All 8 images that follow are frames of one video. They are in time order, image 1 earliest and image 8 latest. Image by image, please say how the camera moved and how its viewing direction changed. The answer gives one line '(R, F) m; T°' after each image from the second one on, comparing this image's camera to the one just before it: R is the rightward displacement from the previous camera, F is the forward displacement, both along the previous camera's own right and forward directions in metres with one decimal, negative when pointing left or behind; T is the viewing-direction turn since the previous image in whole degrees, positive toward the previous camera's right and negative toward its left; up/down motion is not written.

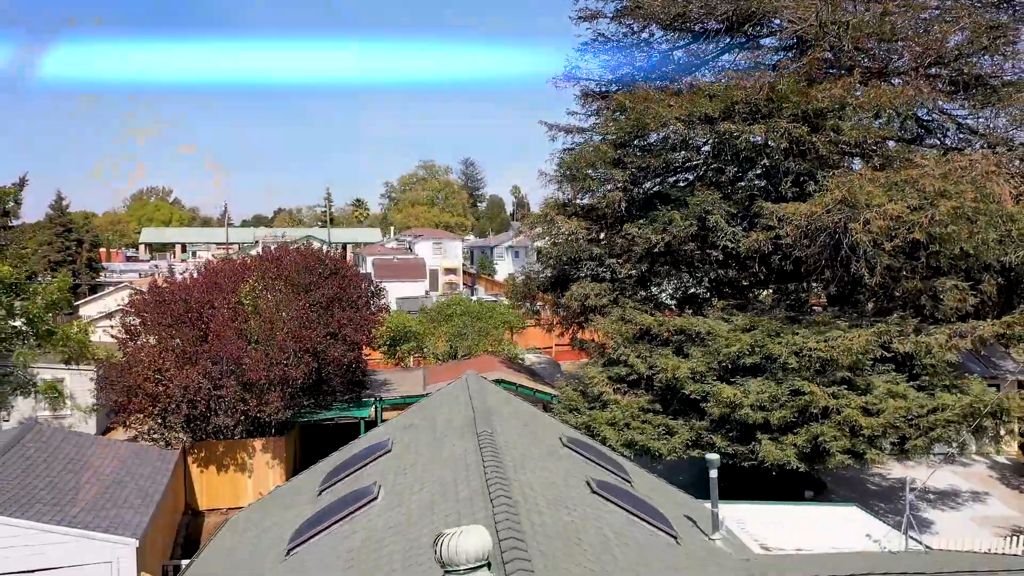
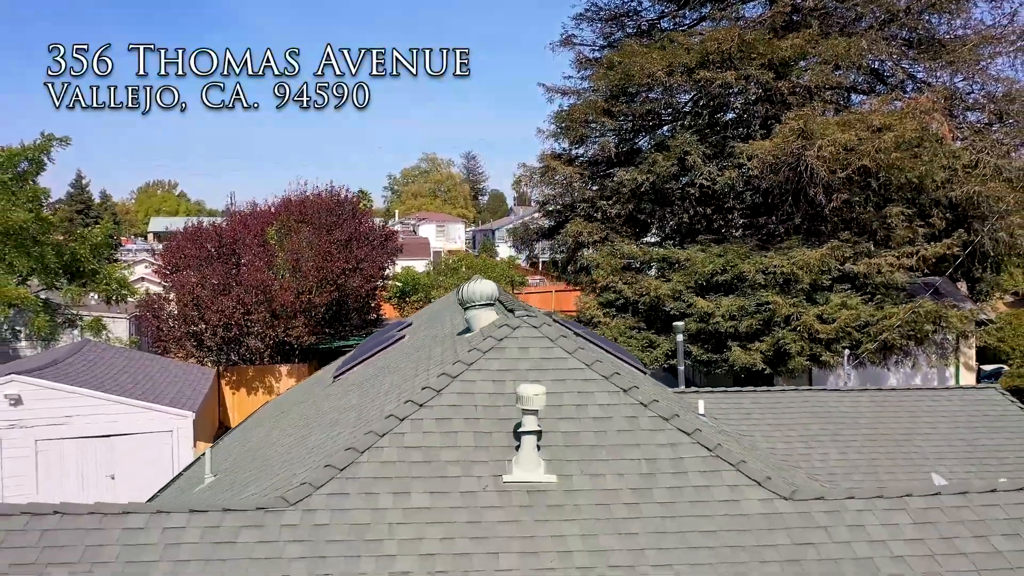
(0.0, -2.2) m; 0°
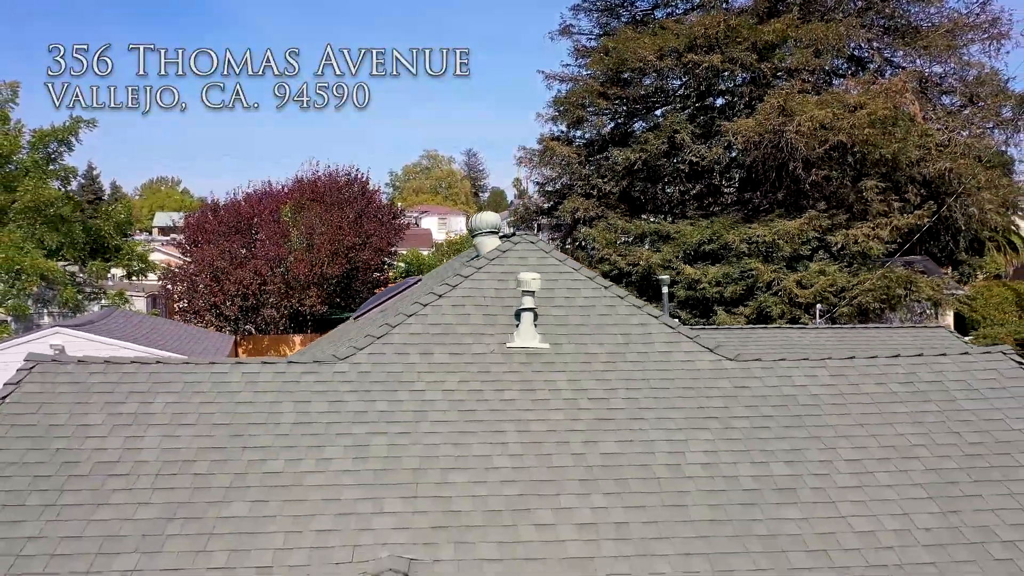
(0.0, -1.3) m; 0°
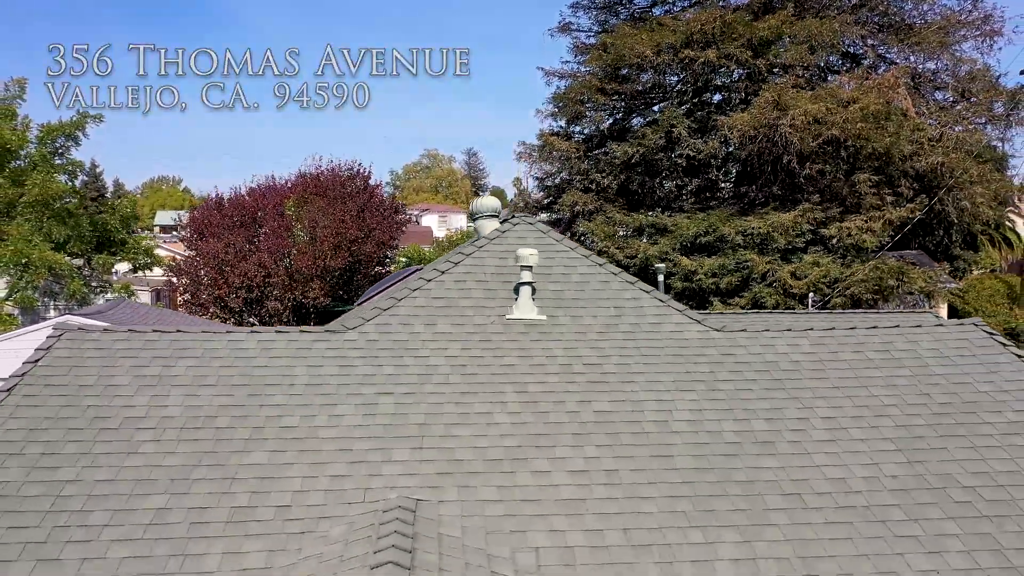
(0.0, -0.4) m; 0°
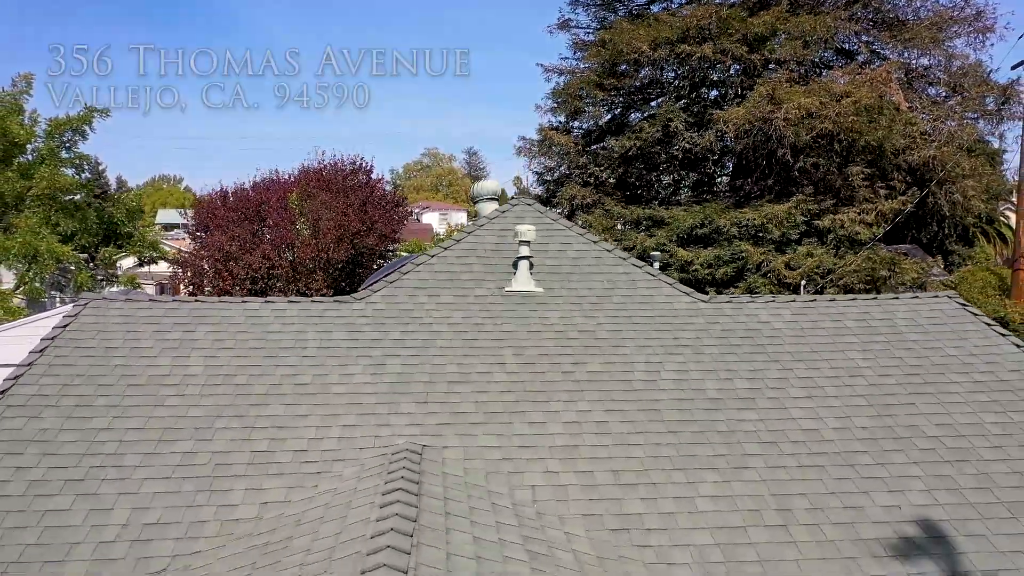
(0.0, -0.4) m; 0°
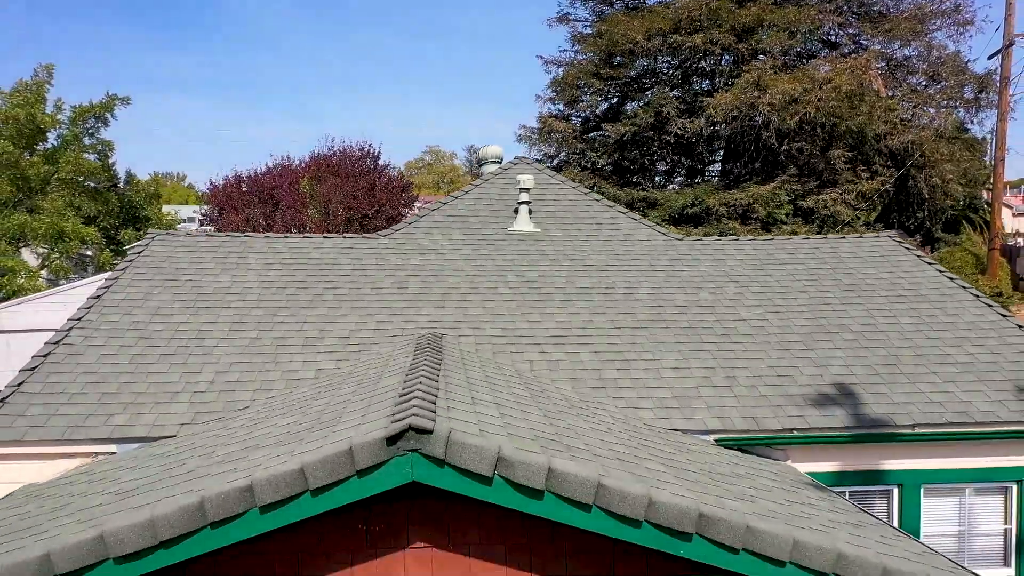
(0.0, -1.2) m; 0°
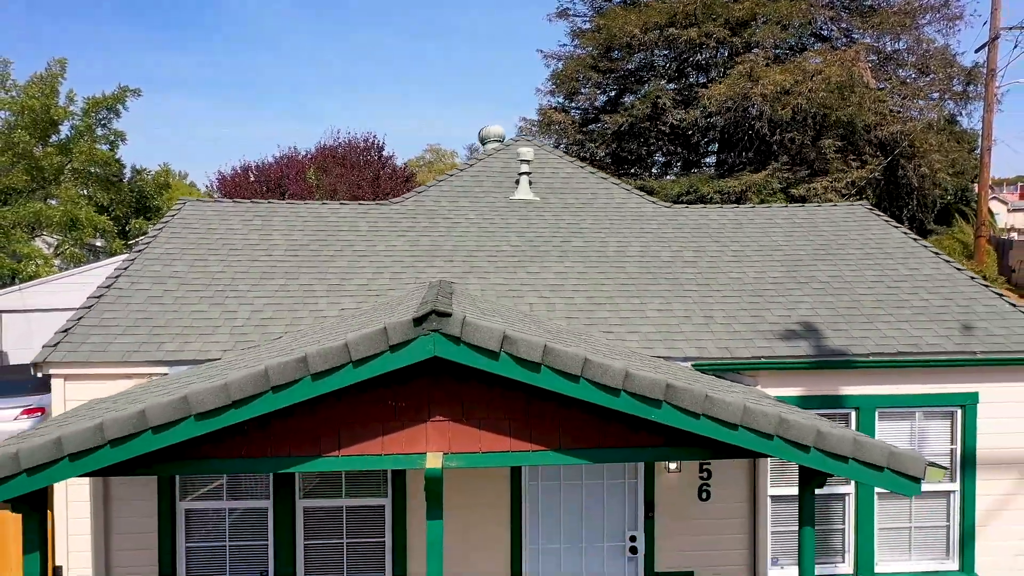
(0.0, -0.7) m; 0°
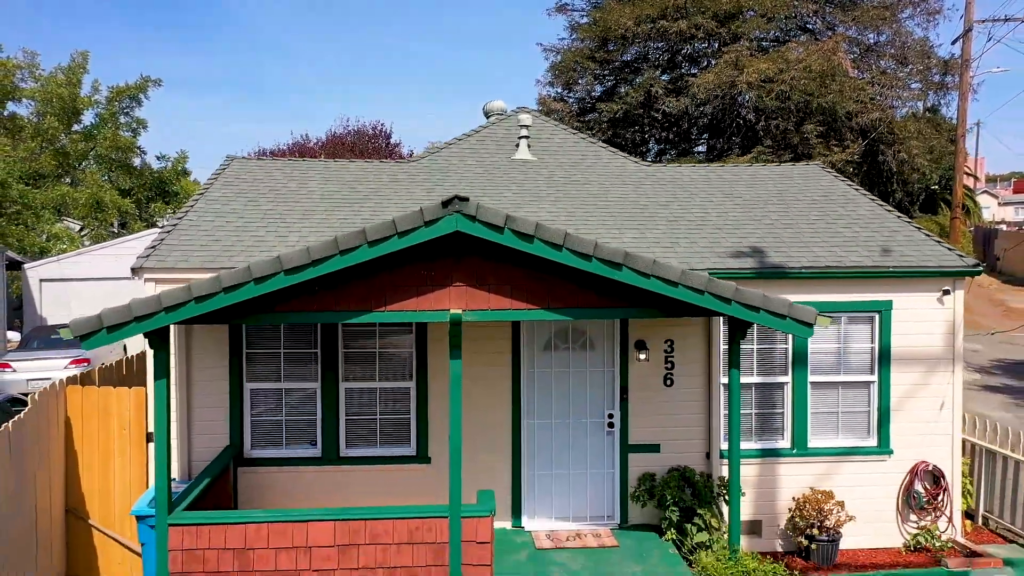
(0.0, -1.4) m; 0°
